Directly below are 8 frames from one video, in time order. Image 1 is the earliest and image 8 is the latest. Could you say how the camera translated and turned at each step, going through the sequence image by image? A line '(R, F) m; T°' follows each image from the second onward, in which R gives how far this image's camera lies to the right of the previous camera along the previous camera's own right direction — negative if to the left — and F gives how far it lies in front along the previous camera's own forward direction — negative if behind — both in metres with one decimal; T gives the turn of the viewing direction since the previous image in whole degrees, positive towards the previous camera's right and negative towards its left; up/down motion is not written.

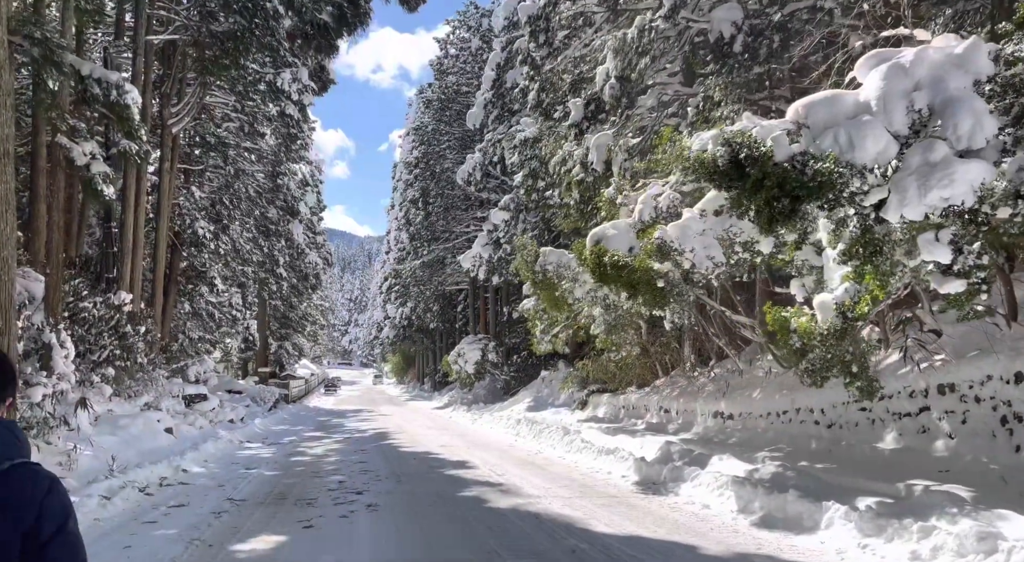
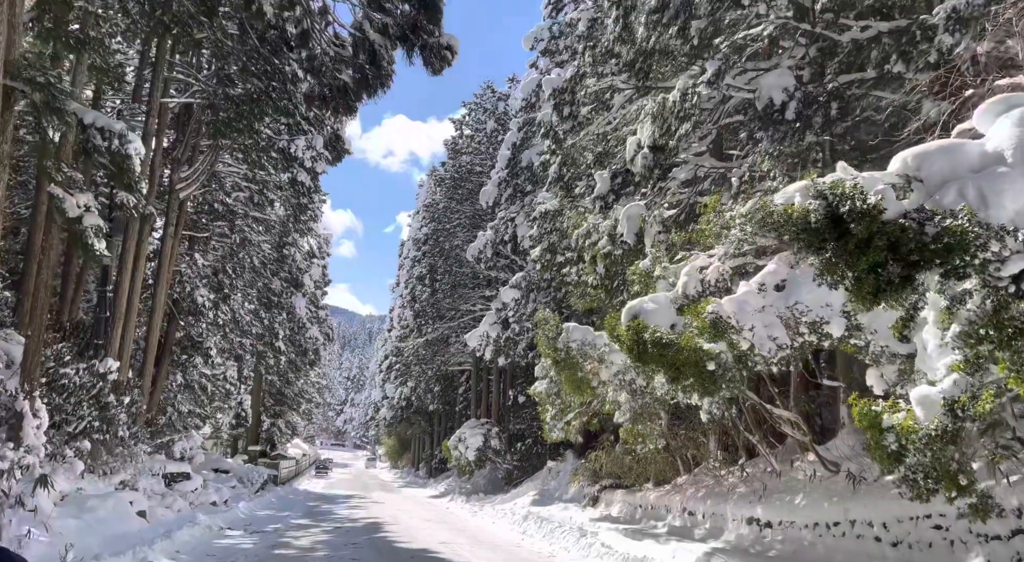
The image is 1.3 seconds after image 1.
(-0.3, +1.0) m; 0°
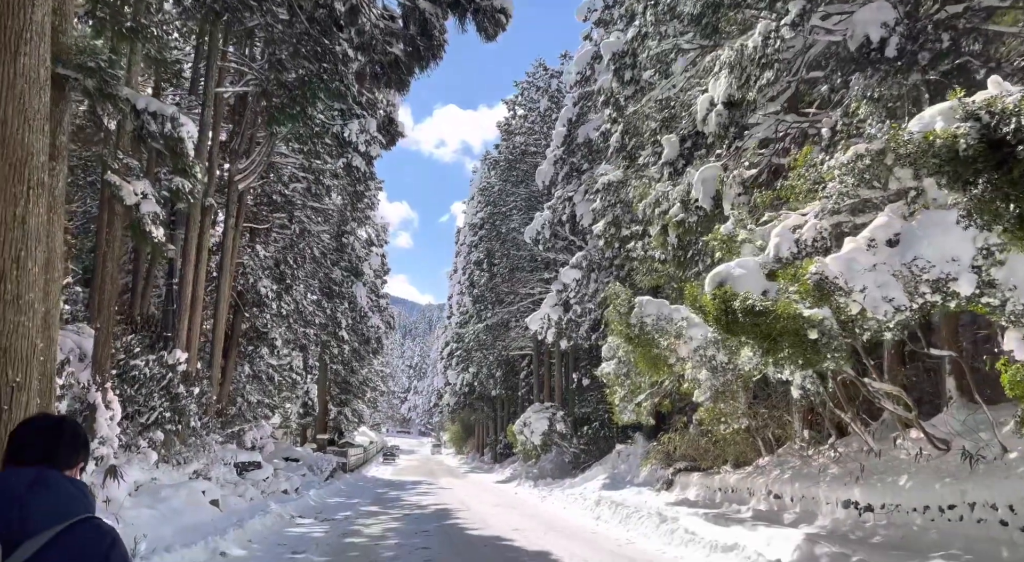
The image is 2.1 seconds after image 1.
(-0.2, +0.6) m; -4°
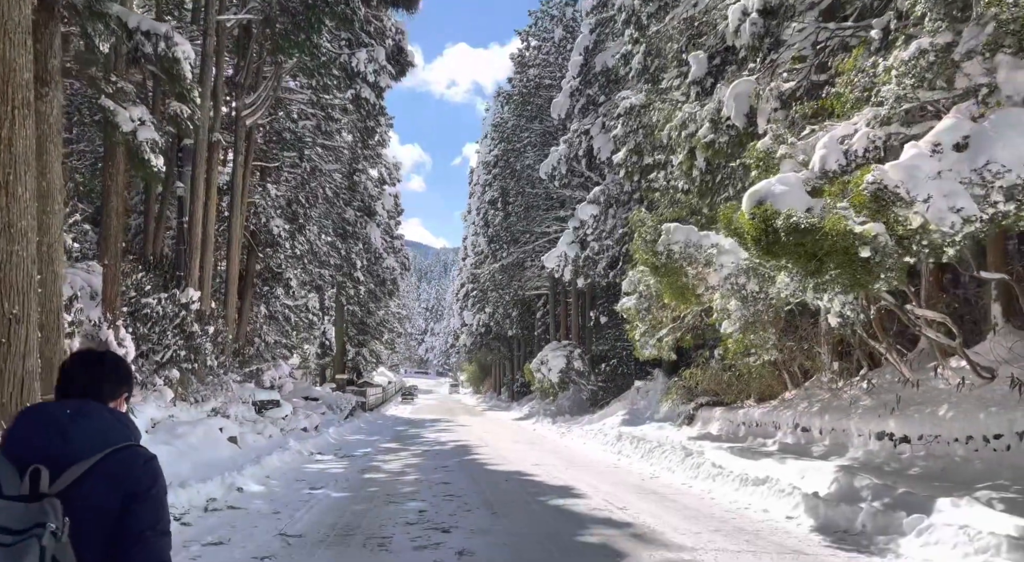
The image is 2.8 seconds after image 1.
(-0.1, +0.5) m; -1°
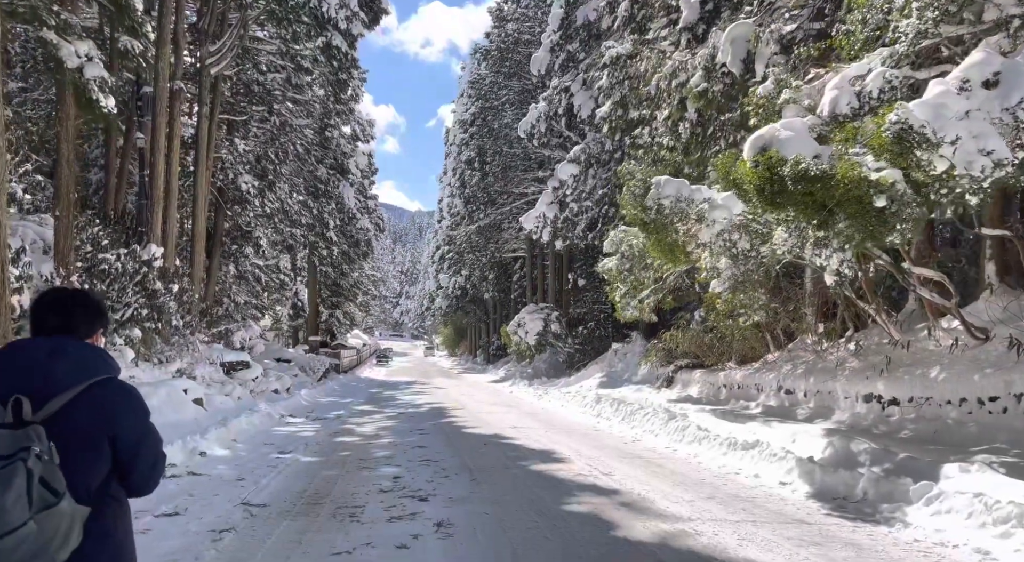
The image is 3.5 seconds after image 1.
(-0.1, +0.5) m; +2°
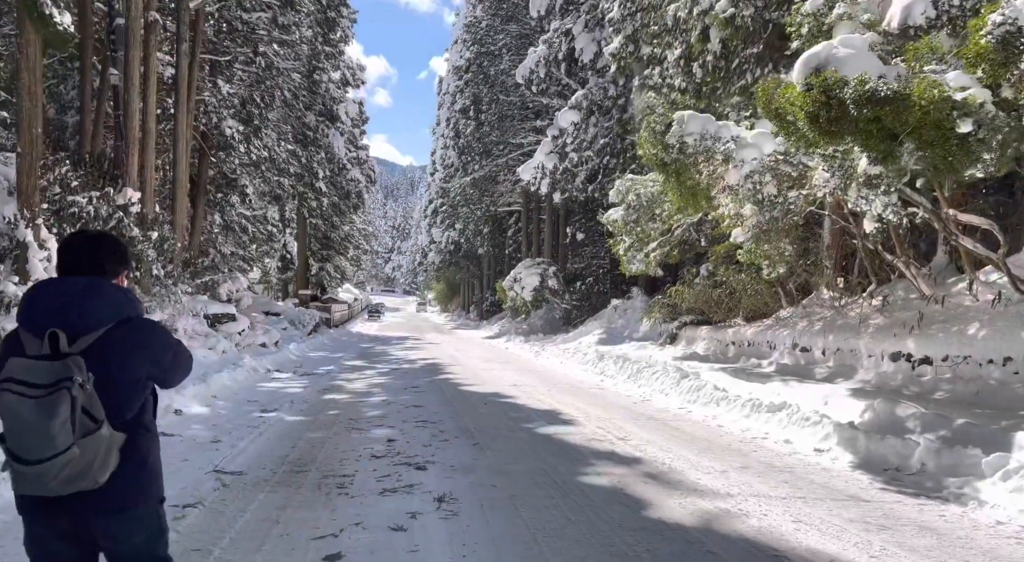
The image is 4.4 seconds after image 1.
(-0.1, +0.8) m; +1°
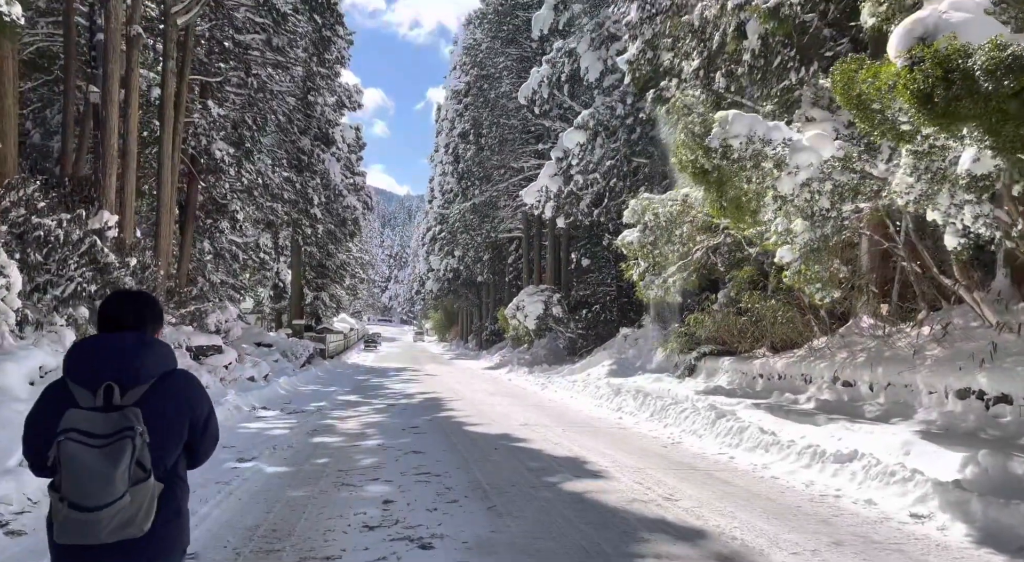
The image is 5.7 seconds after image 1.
(-0.2, +1.1) m; 0°
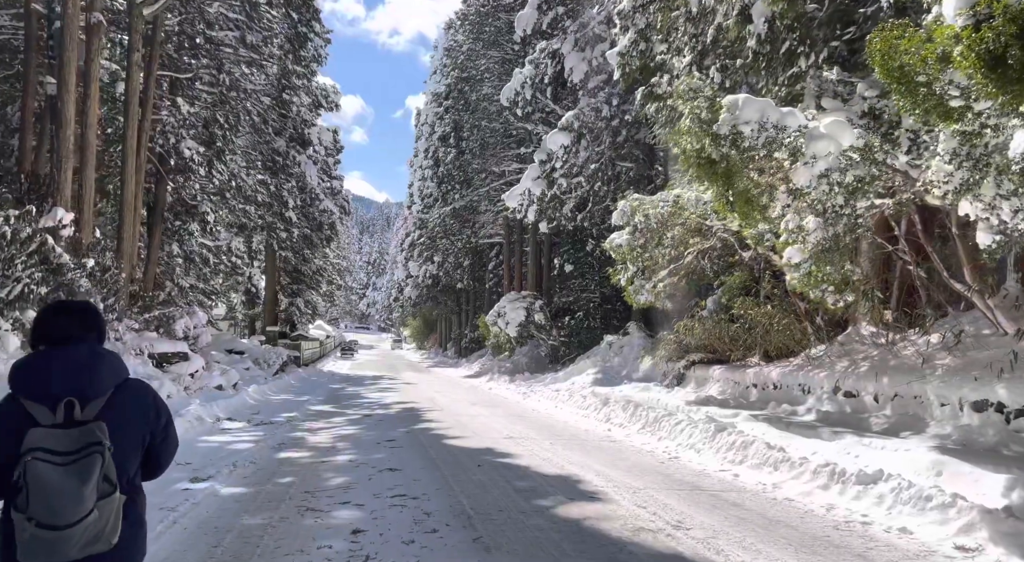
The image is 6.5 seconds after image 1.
(-0.1, +0.7) m; +2°
